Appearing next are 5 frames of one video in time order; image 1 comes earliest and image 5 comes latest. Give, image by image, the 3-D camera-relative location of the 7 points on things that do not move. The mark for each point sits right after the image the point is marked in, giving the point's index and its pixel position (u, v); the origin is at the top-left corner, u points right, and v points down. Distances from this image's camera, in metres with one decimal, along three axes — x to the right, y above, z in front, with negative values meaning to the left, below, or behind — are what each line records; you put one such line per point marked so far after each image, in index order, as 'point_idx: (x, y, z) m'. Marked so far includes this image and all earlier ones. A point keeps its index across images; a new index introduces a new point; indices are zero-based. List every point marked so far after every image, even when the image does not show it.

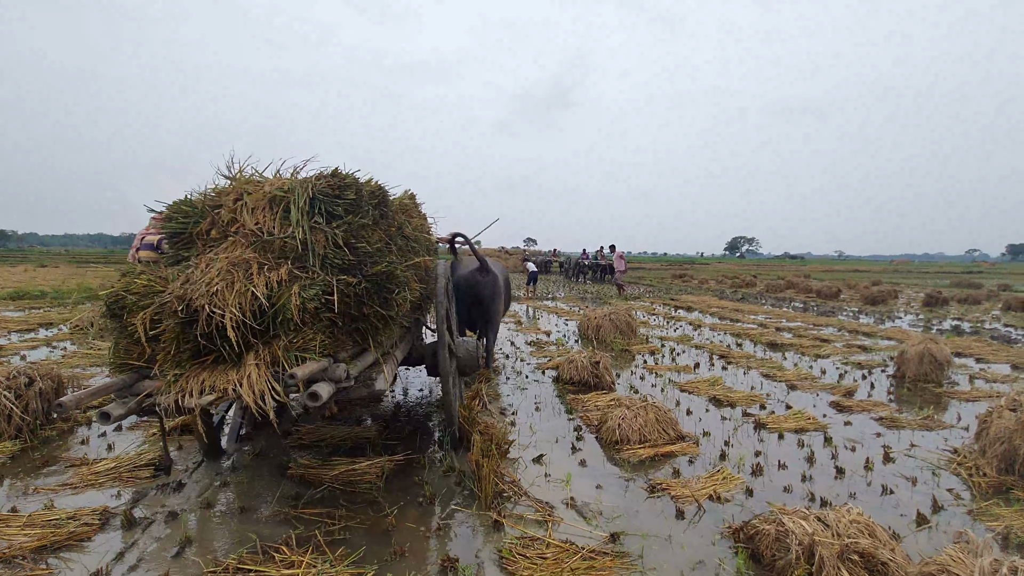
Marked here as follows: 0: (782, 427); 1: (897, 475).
0: (+2.7, -1.4, +5.1) m
1: (+3.1, -1.5, +4.1) m
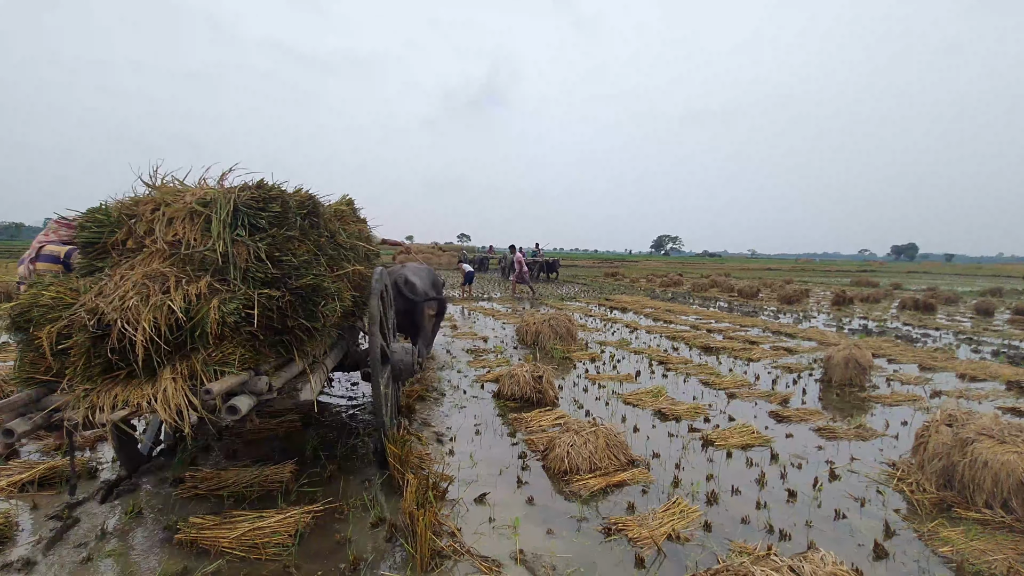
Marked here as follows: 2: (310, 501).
0: (+2.1, -1.5, +5.0) m
1: (+2.7, -1.7, +4.0) m
2: (-1.5, -1.5, +3.6) m
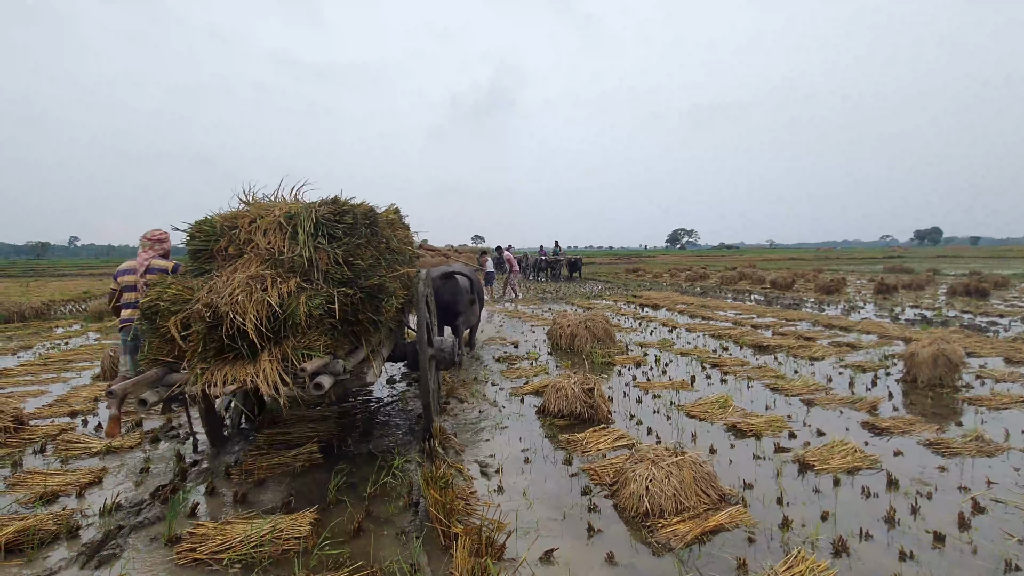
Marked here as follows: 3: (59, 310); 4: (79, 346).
0: (+2.6, -1.5, +4.1) m
1: (+3.1, -1.6, +3.2) m
2: (-1.0, -1.6, +2.9) m
3: (-15.7, -0.8, +17.4) m
4: (-9.0, -1.2, +10.5) m
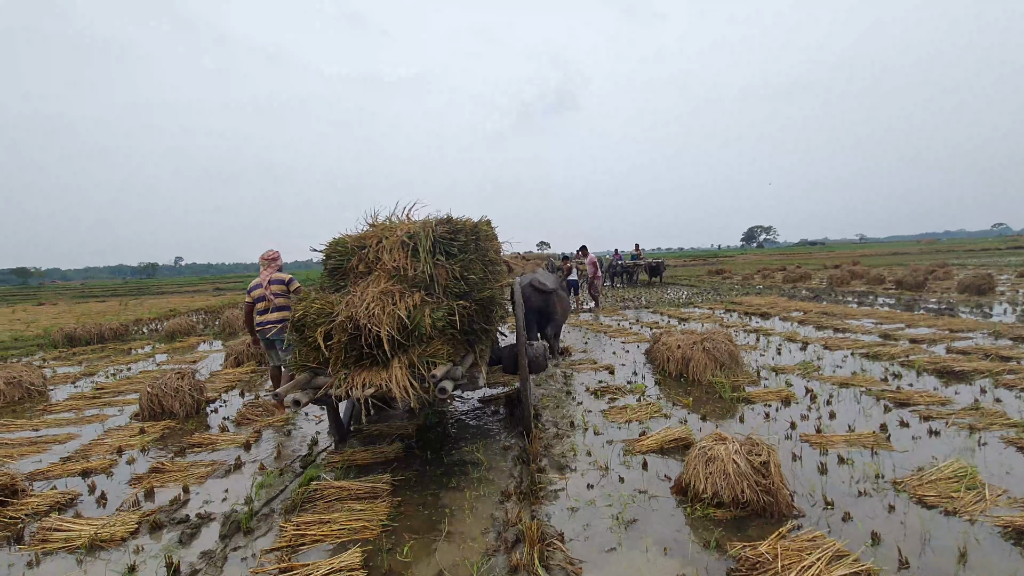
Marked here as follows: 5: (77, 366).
0: (+3.3, -1.5, +2.1) m
1: (+3.7, -1.6, +1.1) m
2: (-0.4, -1.7, +1.3) m
3: (-13.1, -1.5, +17.7) m
4: (-7.4, -1.7, +9.9) m
5: (-9.7, -1.7, +11.2) m
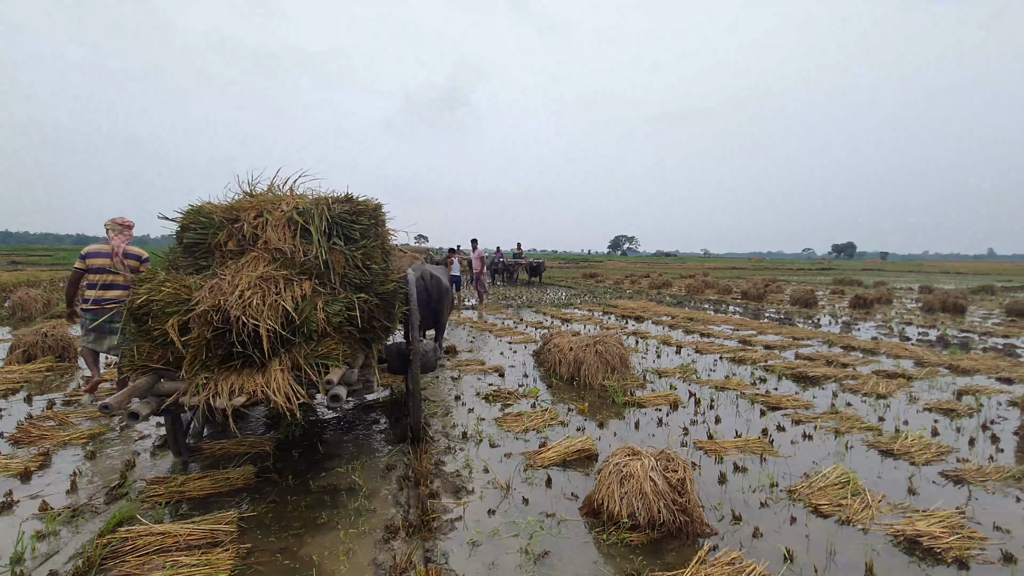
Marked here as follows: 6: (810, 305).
0: (+3.0, -1.7, +2.2) m
1: (+3.6, -1.8, +1.4) m
2: (-0.5, -1.7, +0.6) m
3: (-16.7, -0.6, +13.4) m
4: (-9.3, -1.2, +7.3) m
5: (-11.9, -1.1, +8.0) m
6: (+10.9, -0.6, +18.4) m
